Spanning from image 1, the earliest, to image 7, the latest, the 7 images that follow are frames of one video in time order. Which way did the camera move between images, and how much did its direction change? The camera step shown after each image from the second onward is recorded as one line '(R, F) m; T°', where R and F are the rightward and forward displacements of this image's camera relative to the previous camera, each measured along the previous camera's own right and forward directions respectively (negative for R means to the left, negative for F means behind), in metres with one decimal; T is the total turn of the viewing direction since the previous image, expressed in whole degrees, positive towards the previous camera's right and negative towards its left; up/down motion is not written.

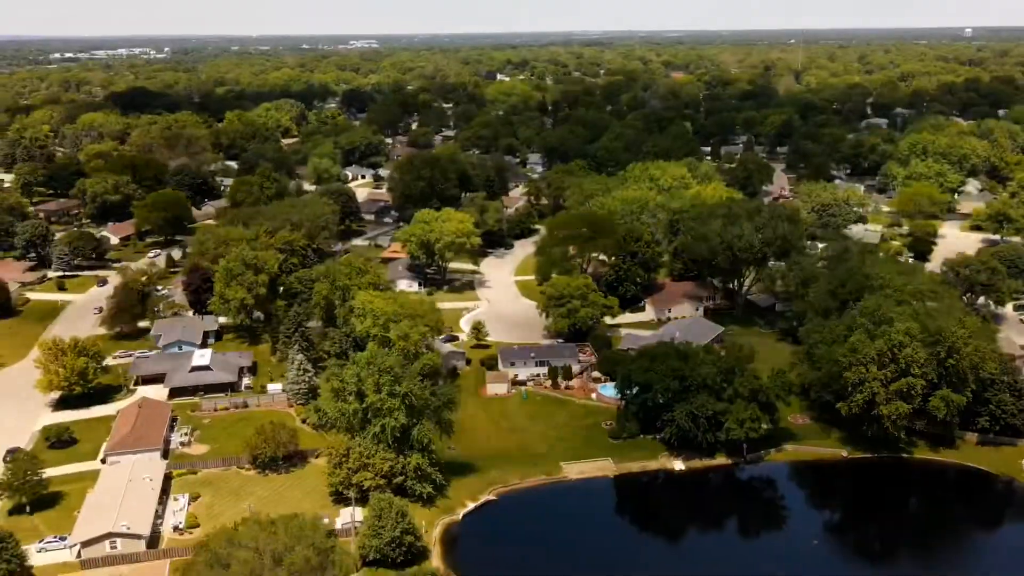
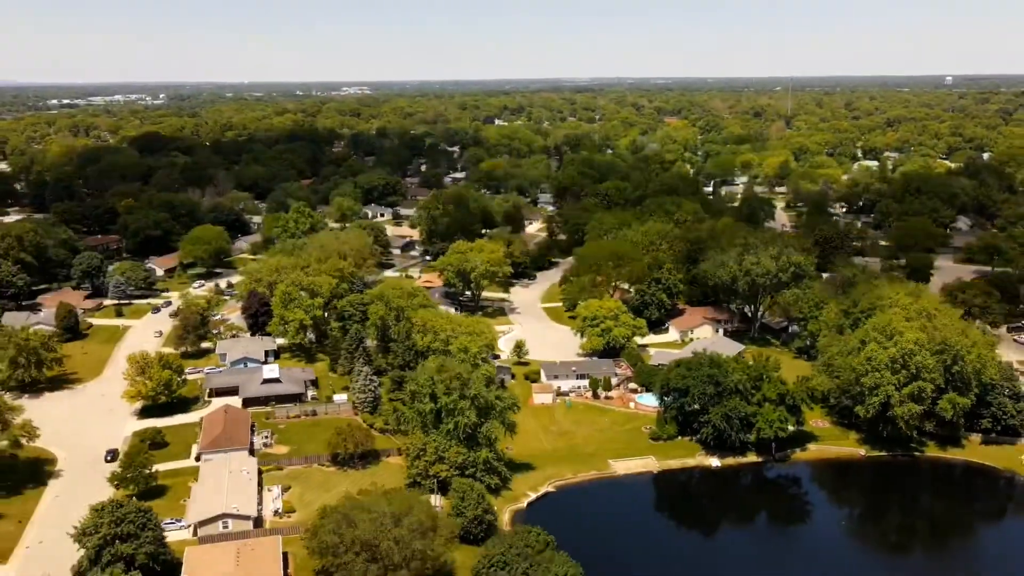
(-1.4, -2.1) m; +1°
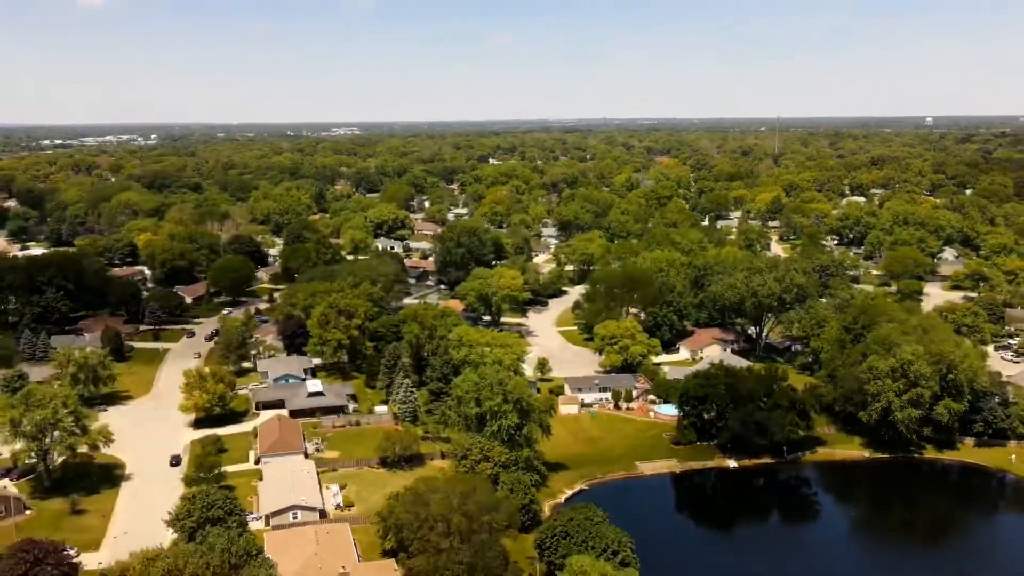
(-1.1, -1.8) m; +1°
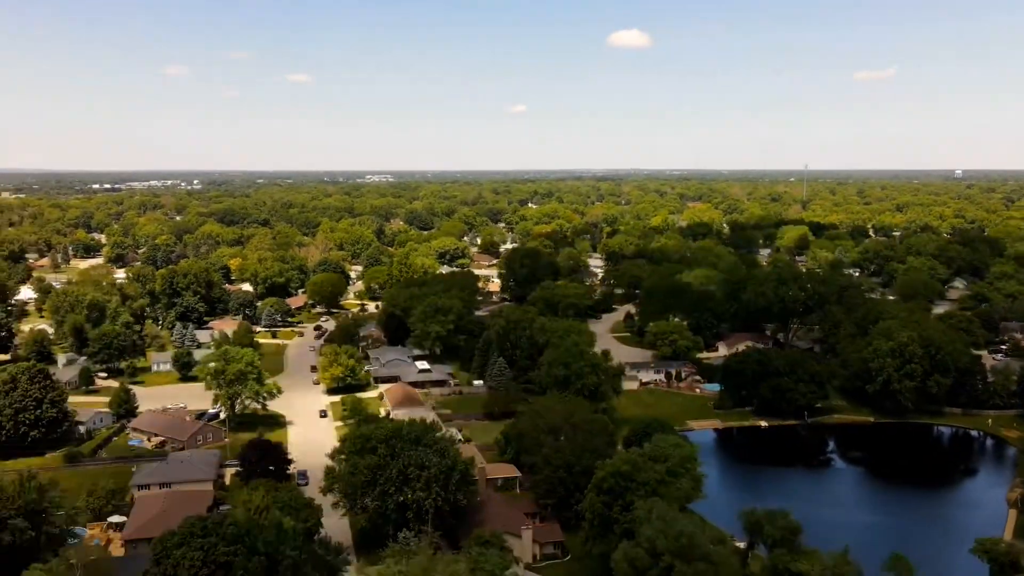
(-1.4, -5.9) m; -2°
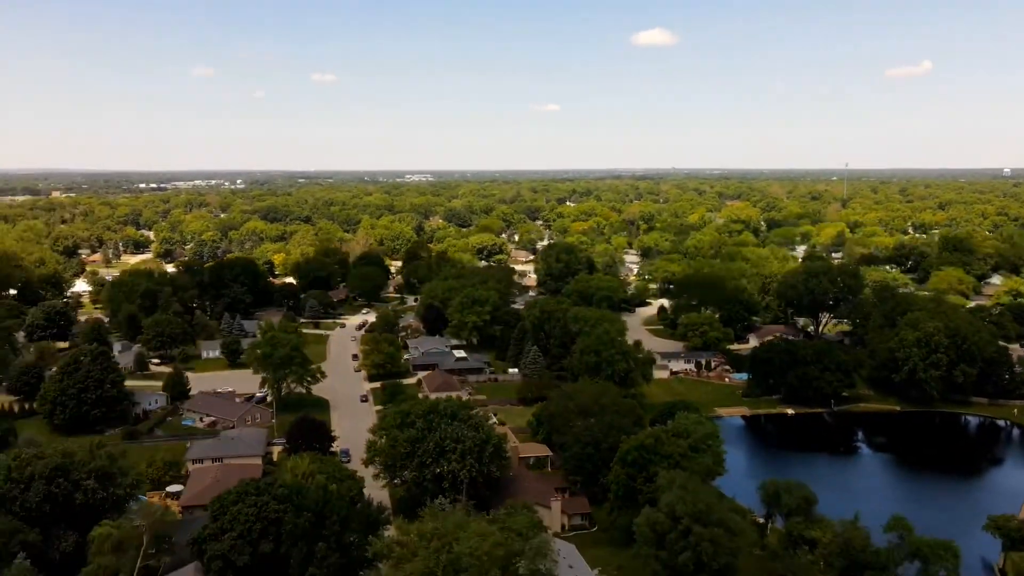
(+0.2, -1.0) m; -2°
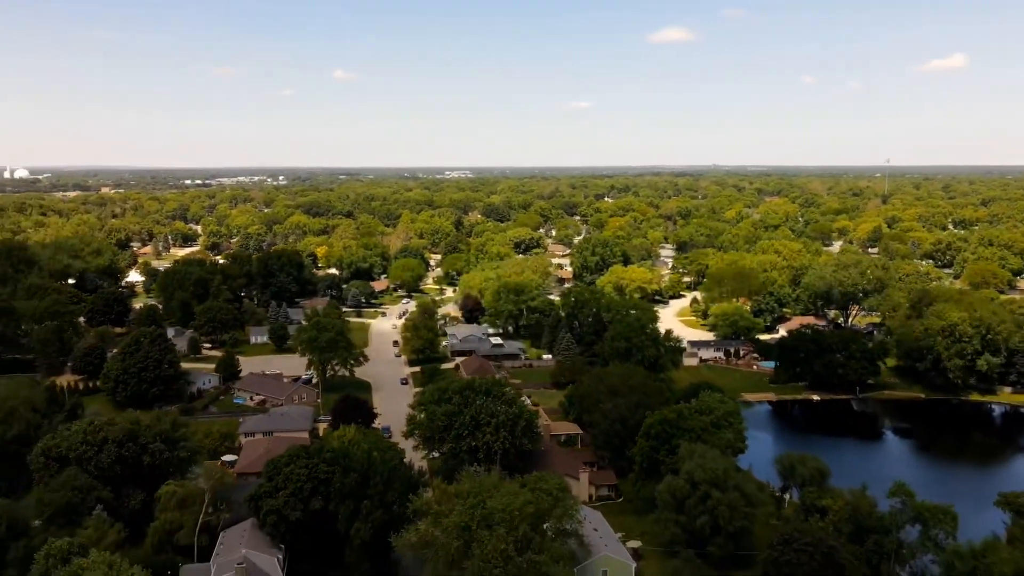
(+0.1, -1.2) m; -2°
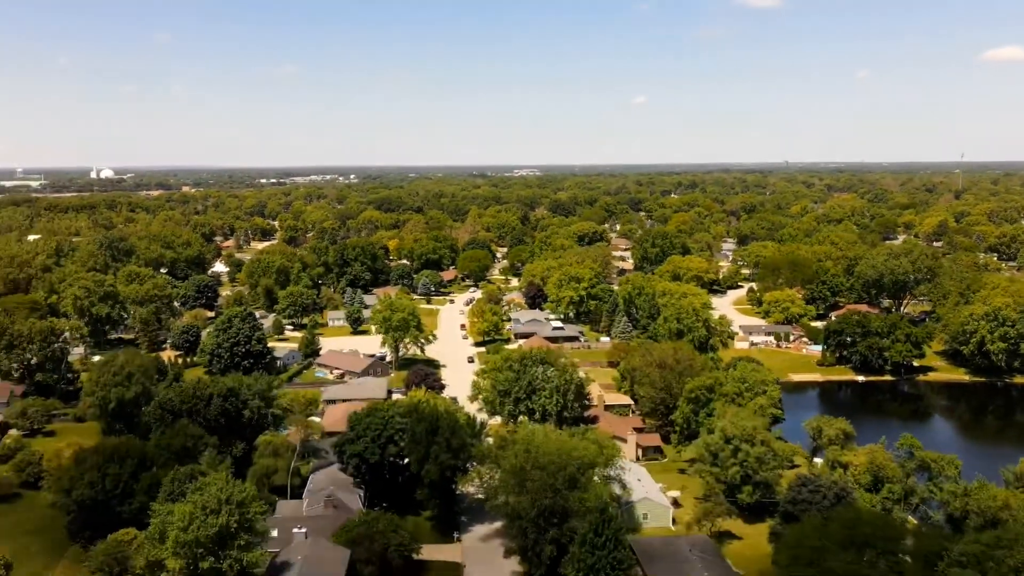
(+0.3, -2.1) m; -4°
